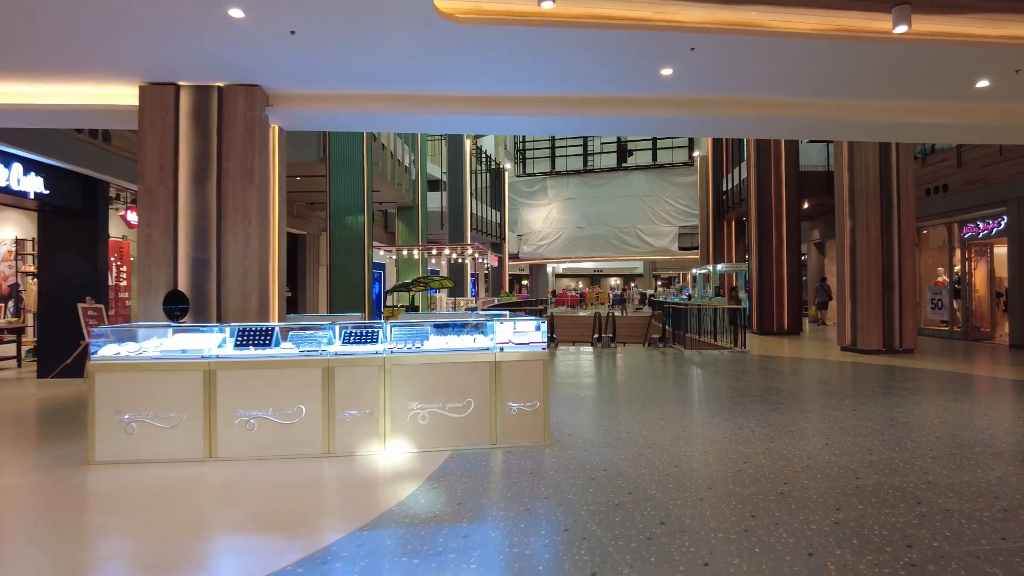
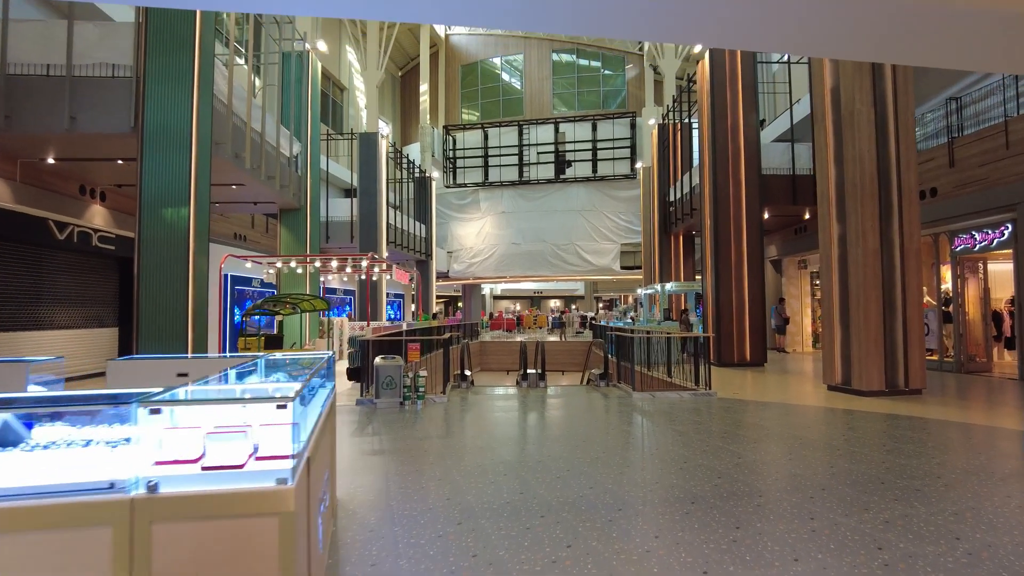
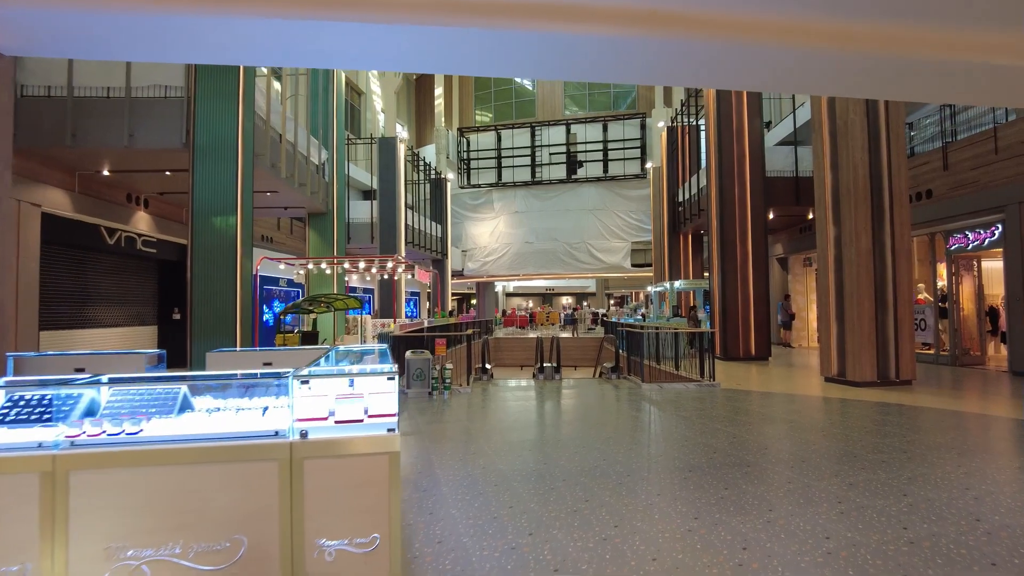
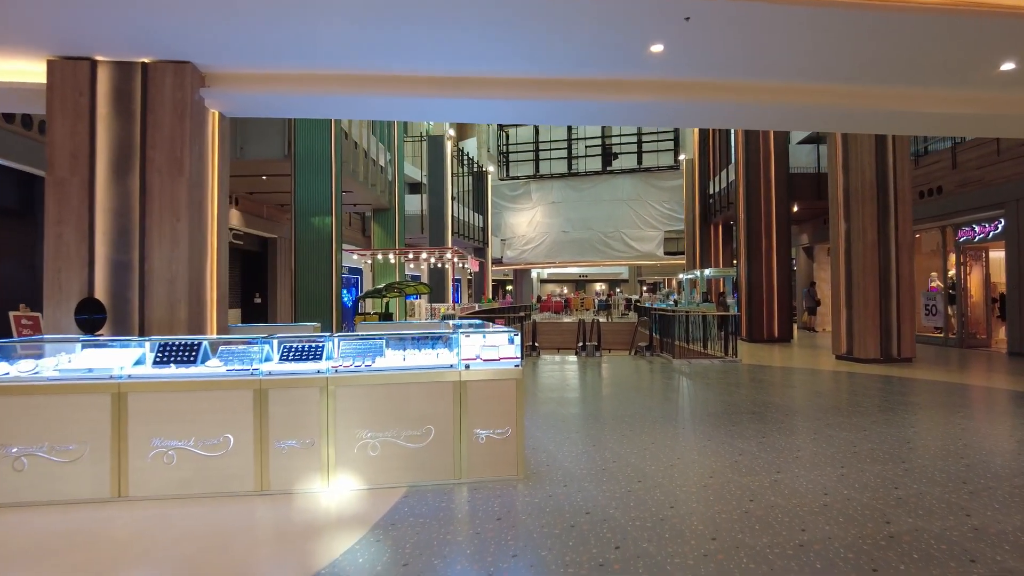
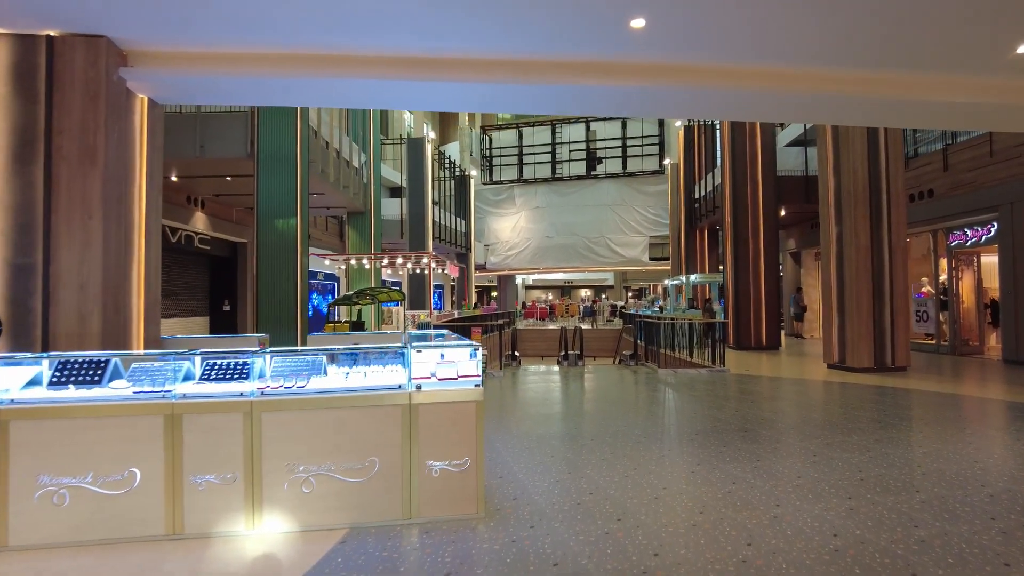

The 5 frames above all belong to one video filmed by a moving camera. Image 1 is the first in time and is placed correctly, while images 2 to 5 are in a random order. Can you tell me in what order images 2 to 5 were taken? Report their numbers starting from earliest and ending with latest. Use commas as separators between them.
4, 5, 3, 2
